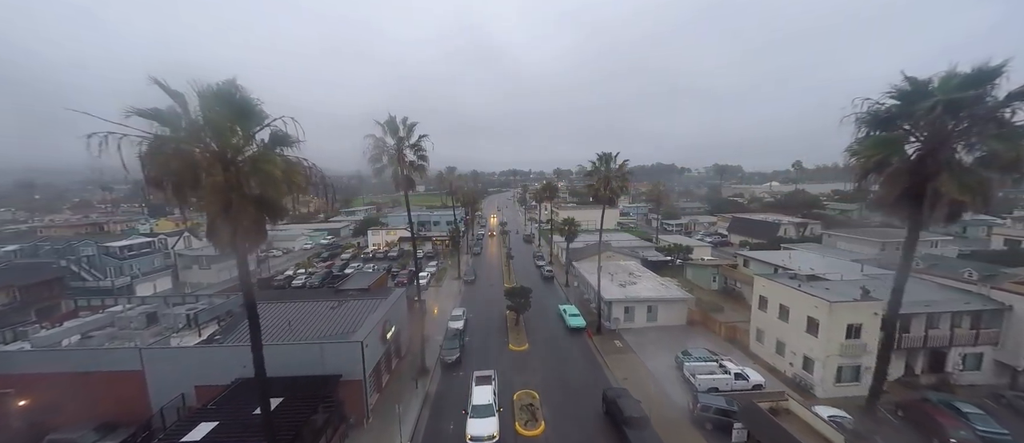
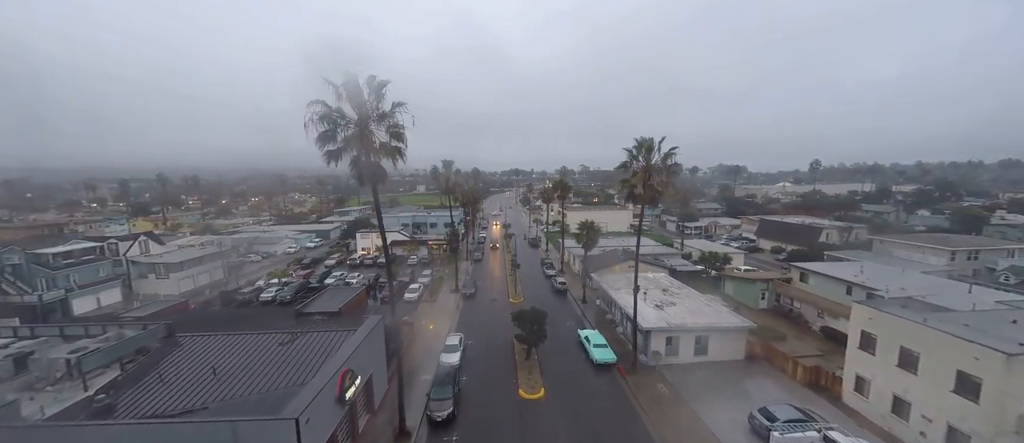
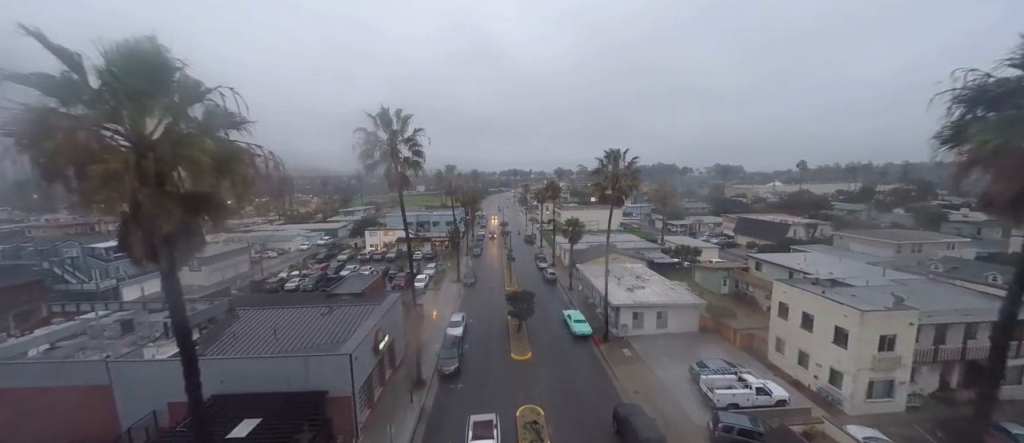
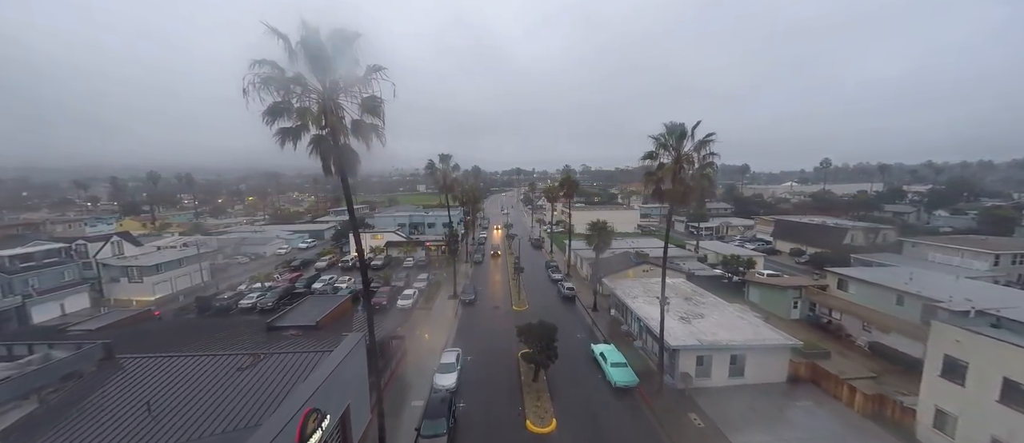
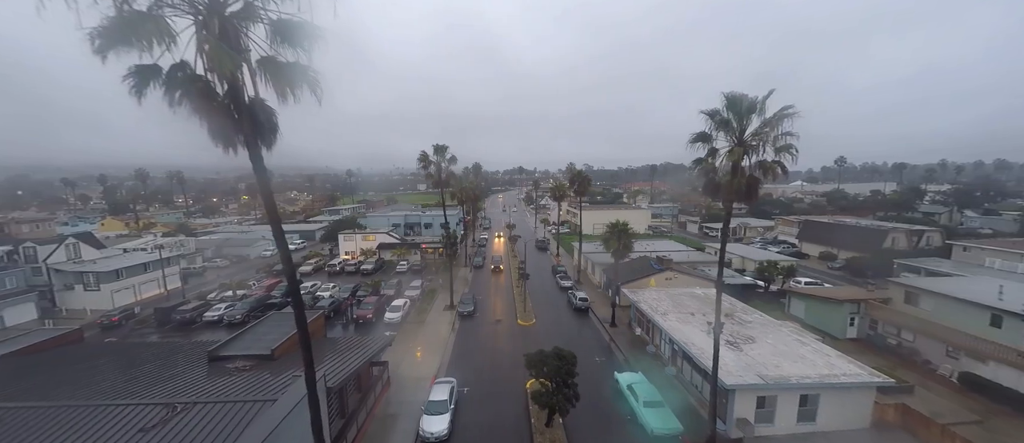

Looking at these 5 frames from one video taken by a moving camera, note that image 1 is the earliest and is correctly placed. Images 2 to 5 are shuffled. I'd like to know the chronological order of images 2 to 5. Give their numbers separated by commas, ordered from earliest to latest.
3, 2, 4, 5
